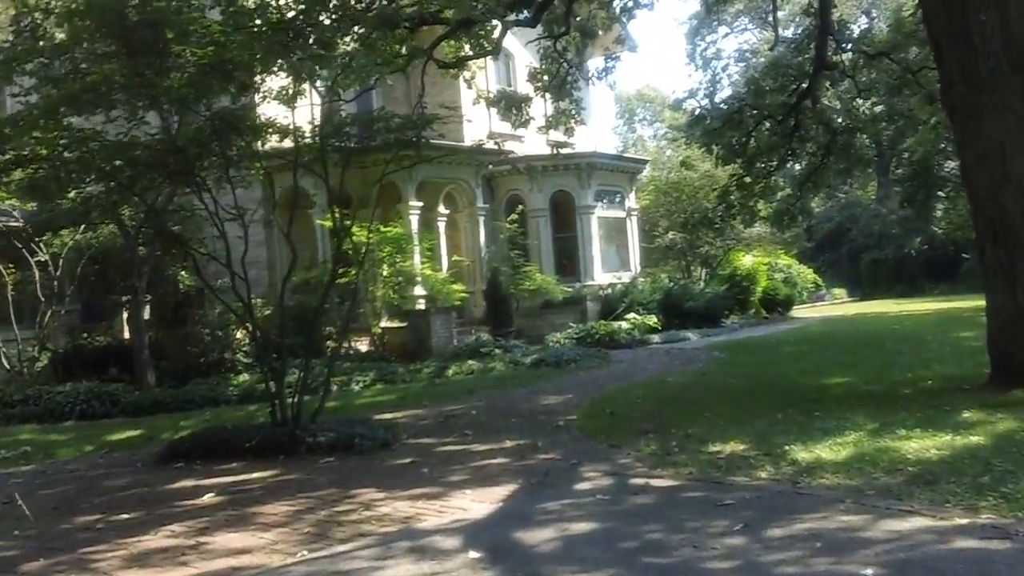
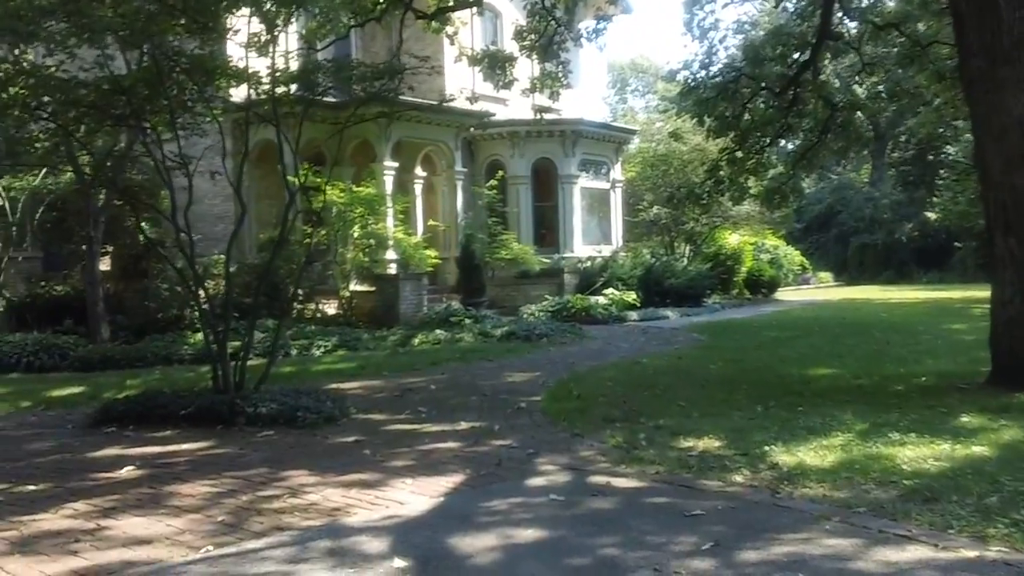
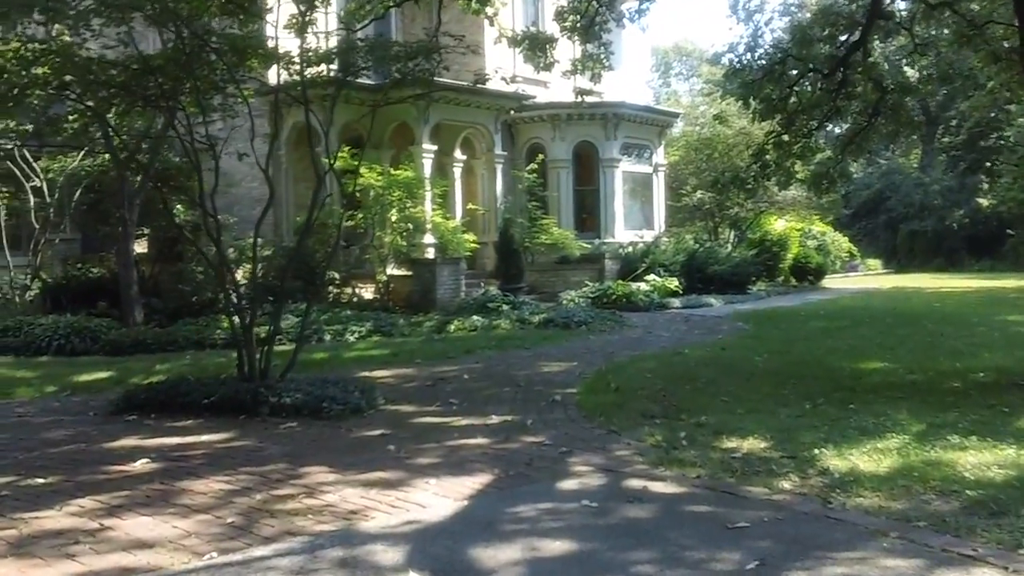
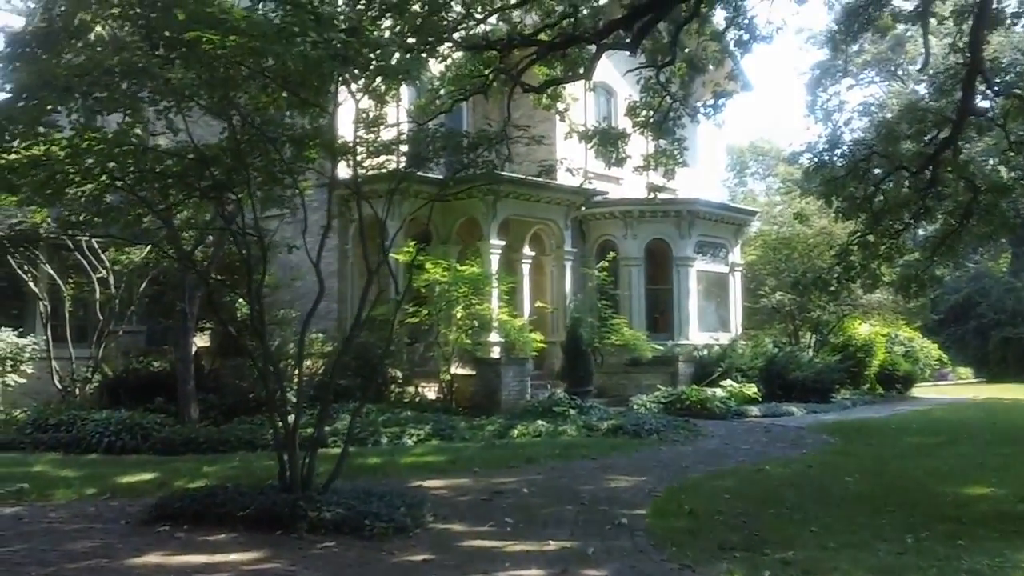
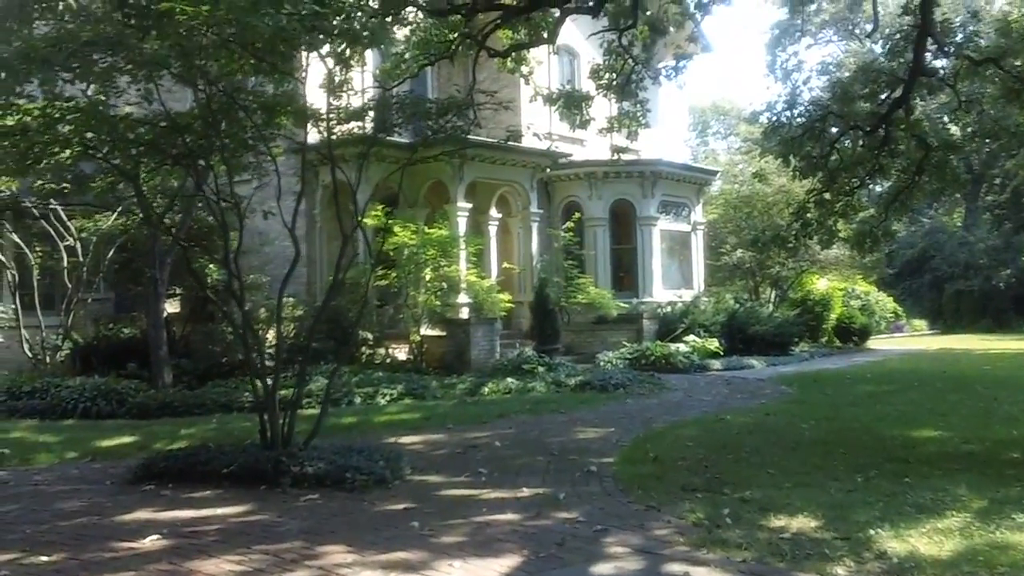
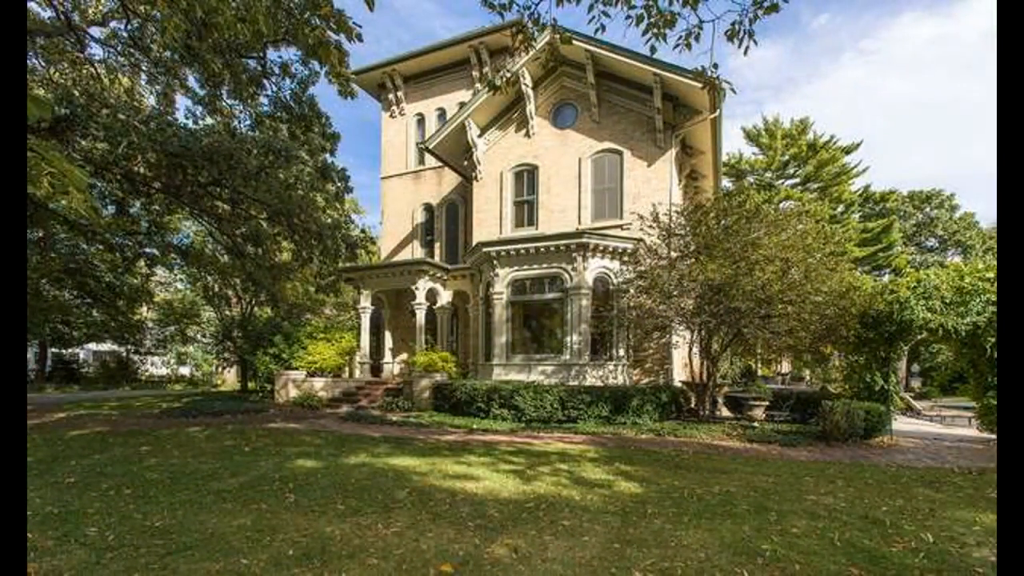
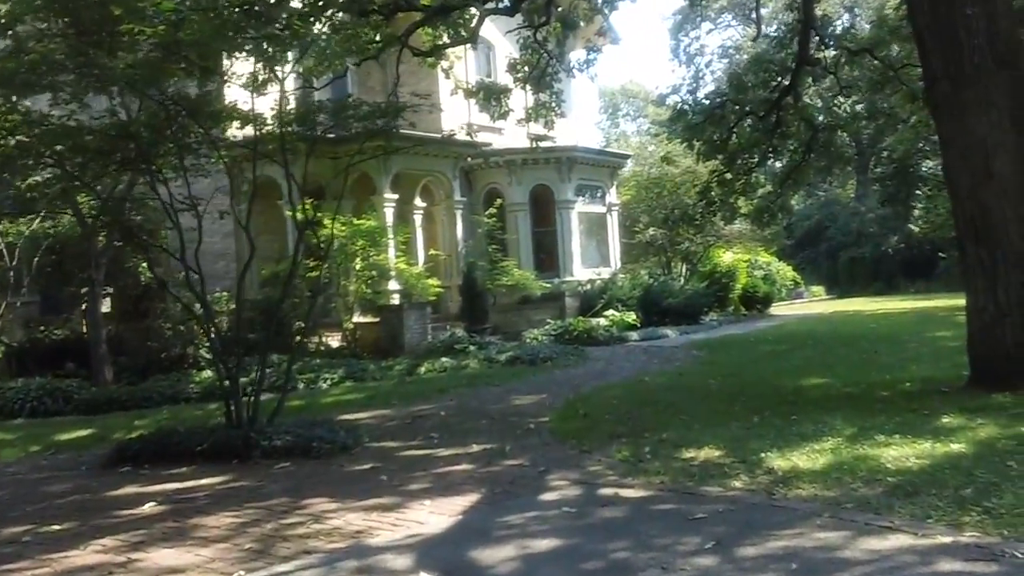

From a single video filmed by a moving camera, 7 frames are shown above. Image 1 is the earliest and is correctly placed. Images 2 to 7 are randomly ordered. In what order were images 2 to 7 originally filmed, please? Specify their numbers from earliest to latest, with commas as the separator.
7, 2, 3, 5, 4, 6
